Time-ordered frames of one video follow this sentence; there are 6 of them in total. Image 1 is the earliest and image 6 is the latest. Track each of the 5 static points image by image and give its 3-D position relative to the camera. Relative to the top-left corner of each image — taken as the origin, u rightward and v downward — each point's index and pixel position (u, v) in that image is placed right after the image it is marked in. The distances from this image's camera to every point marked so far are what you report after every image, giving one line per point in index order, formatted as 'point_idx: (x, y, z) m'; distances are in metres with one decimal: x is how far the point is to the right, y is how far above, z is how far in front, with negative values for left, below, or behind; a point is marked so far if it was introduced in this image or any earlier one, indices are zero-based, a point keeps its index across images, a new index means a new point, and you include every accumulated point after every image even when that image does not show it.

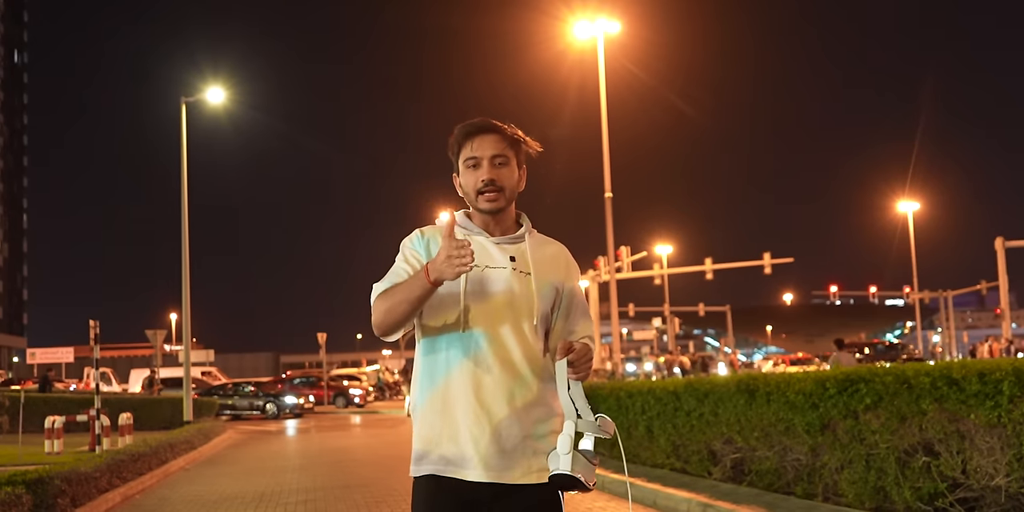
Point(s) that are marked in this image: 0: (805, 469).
0: (+2.8, -2.1, +10.4) m
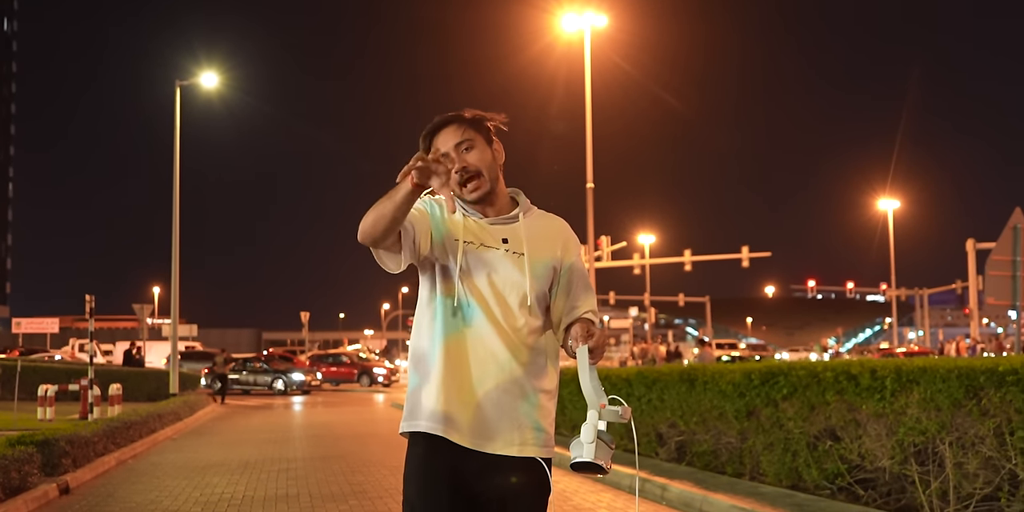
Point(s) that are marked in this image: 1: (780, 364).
0: (+2.4, -2.1, +11.6) m
1: (+2.7, -1.1, +10.7) m
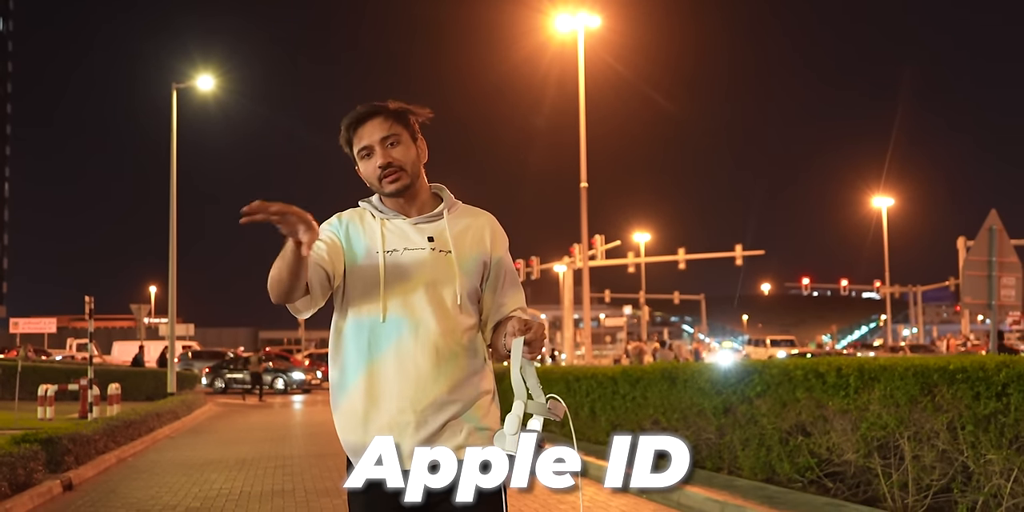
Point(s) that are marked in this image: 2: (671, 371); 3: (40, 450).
0: (+2.3, -2.2, +12.0) m
1: (+2.5, -1.1, +11.1) m
2: (+1.9, -1.4, +12.7) m
3: (-5.6, -2.3, +12.5) m
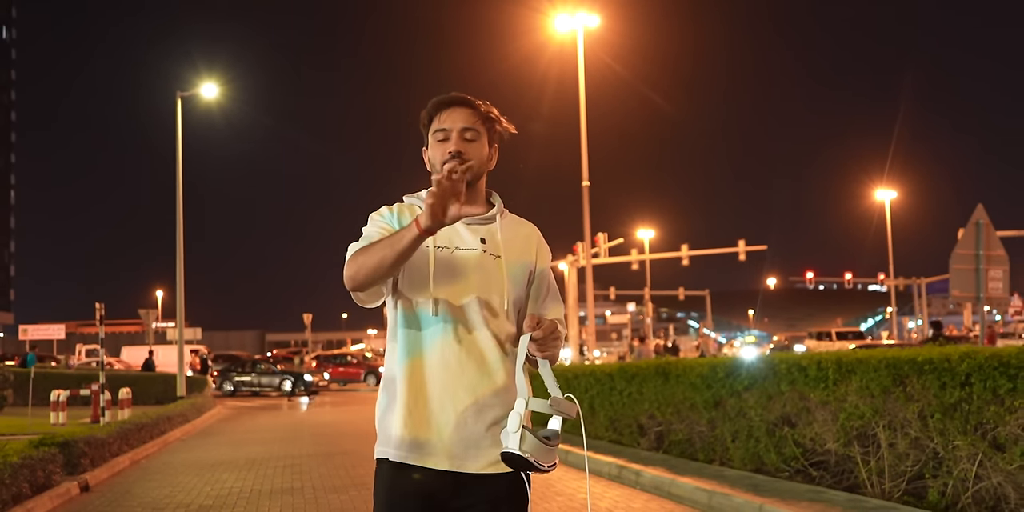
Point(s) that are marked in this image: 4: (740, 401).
0: (+2.3, -2.2, +12.5) m
1: (+2.5, -1.1, +11.5) m
2: (+1.9, -1.4, +13.1) m
3: (-5.6, -2.4, +13.0) m
4: (+2.5, -1.6, +11.5) m
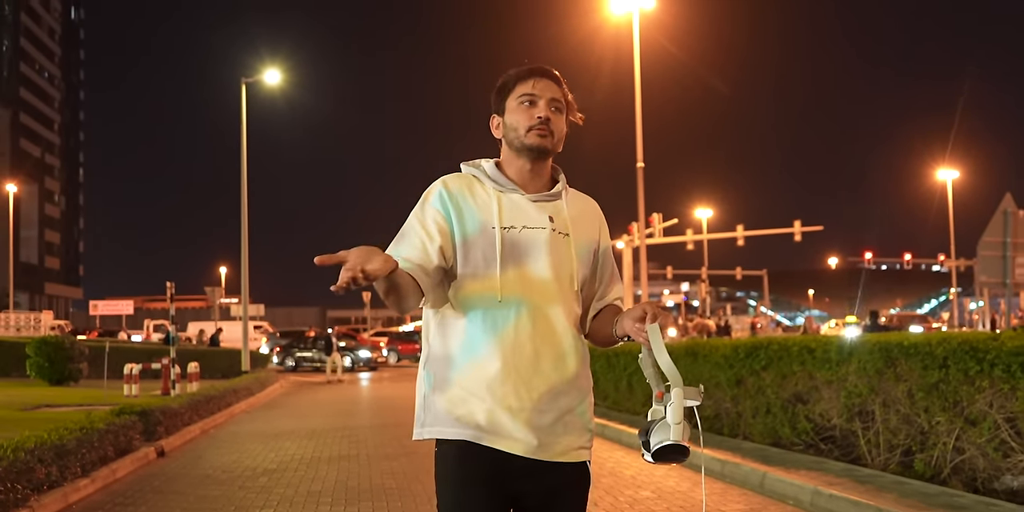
0: (+2.8, -2.0, +13.3) m
1: (+2.9, -1.0, +12.4) m
2: (+2.4, -1.2, +14.0) m
3: (-5.1, -2.2, +14.3) m
4: (+2.9, -1.4, +12.3) m
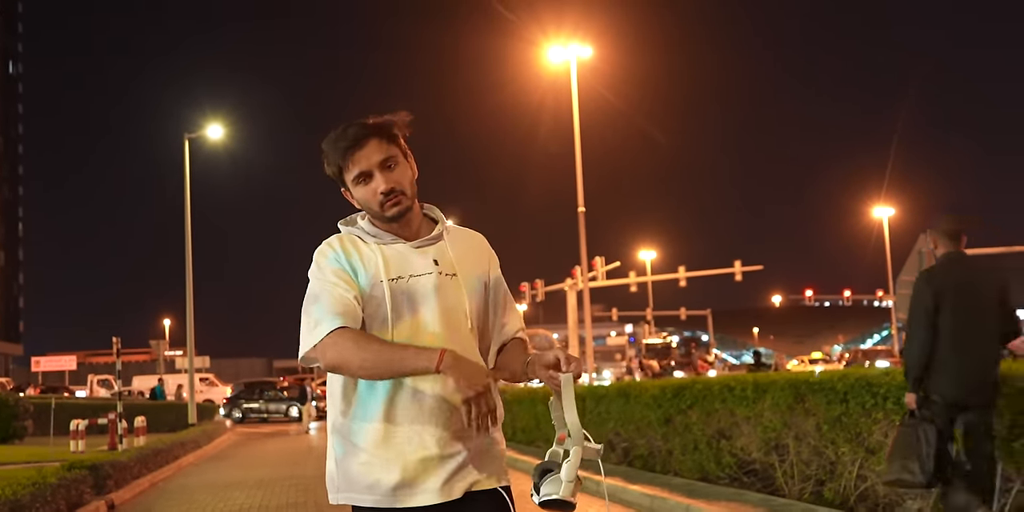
0: (+2.0, -2.6, +14.0) m
1: (+2.2, -1.5, +13.1) m
2: (+1.6, -1.8, +14.7) m
3: (-5.9, -3.0, +14.5) m
4: (+2.2, -2.0, +13.0) m
